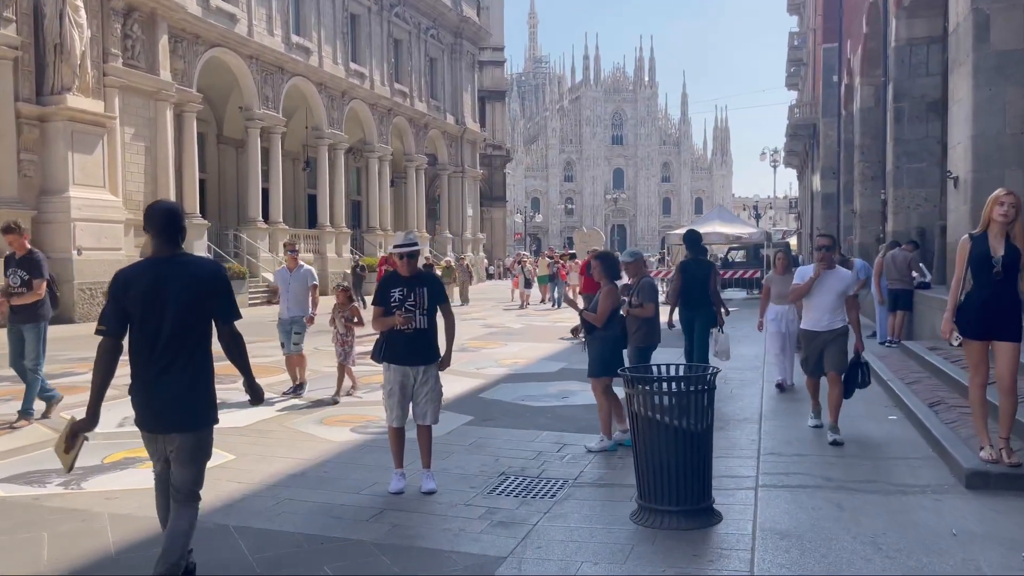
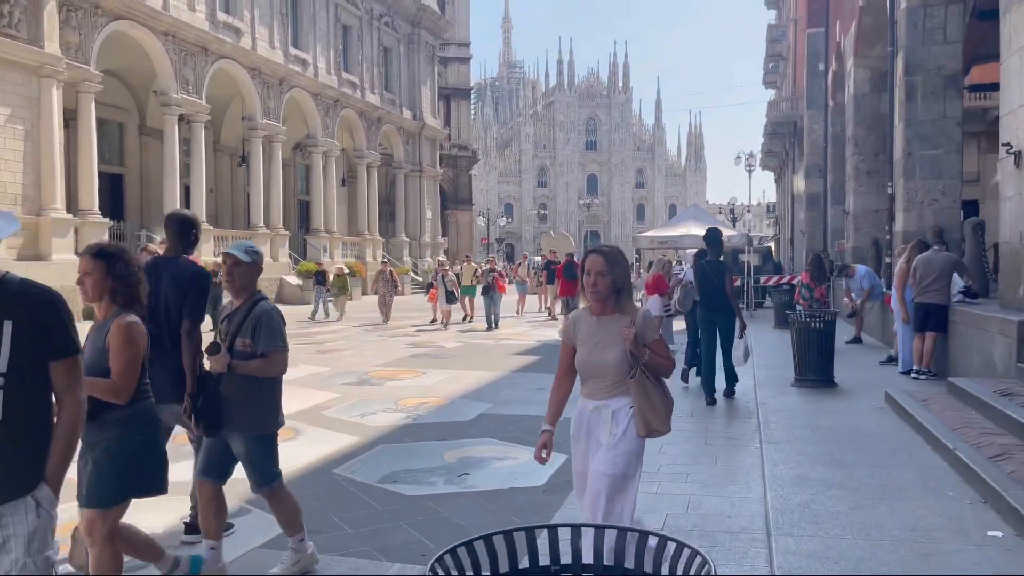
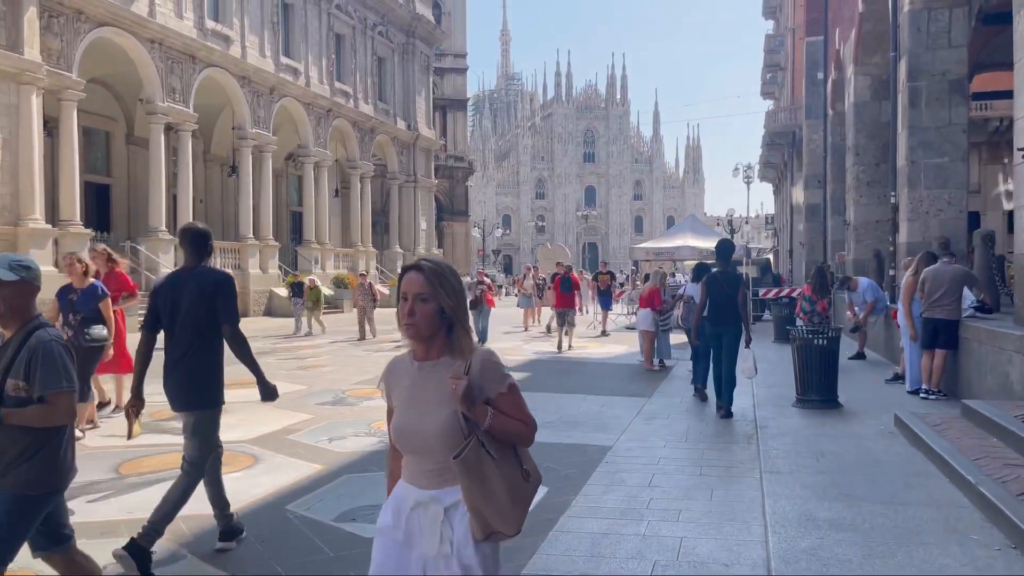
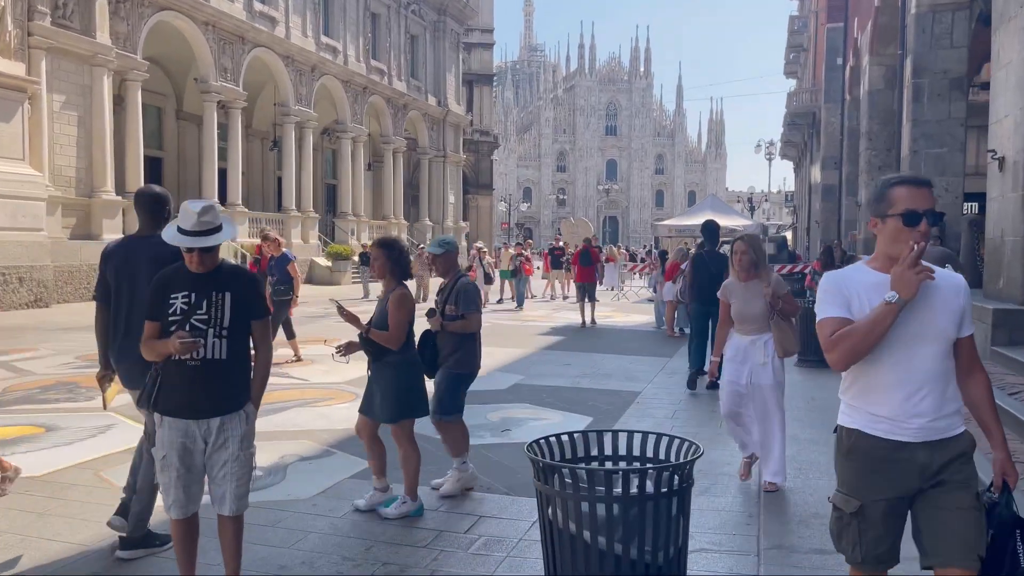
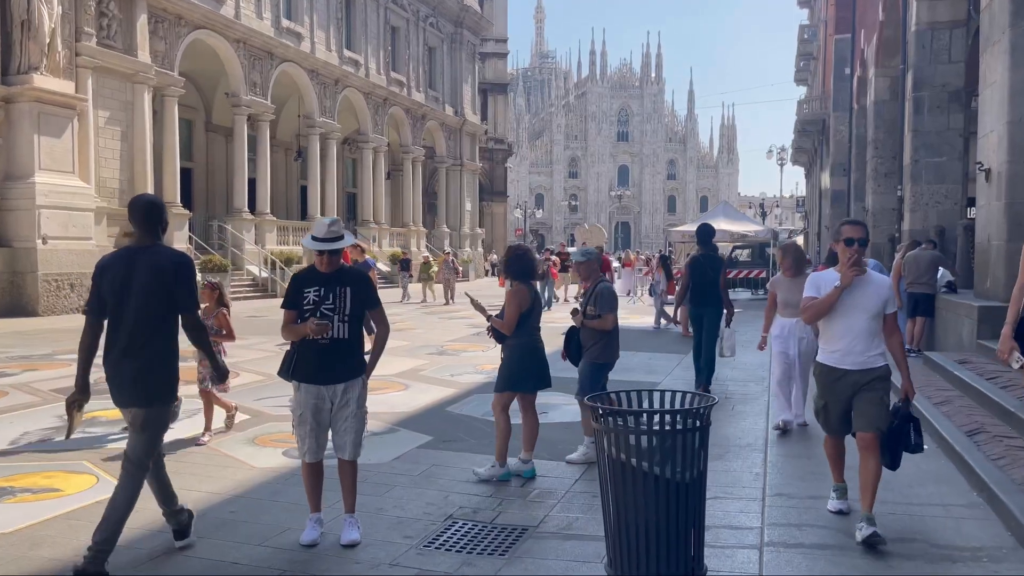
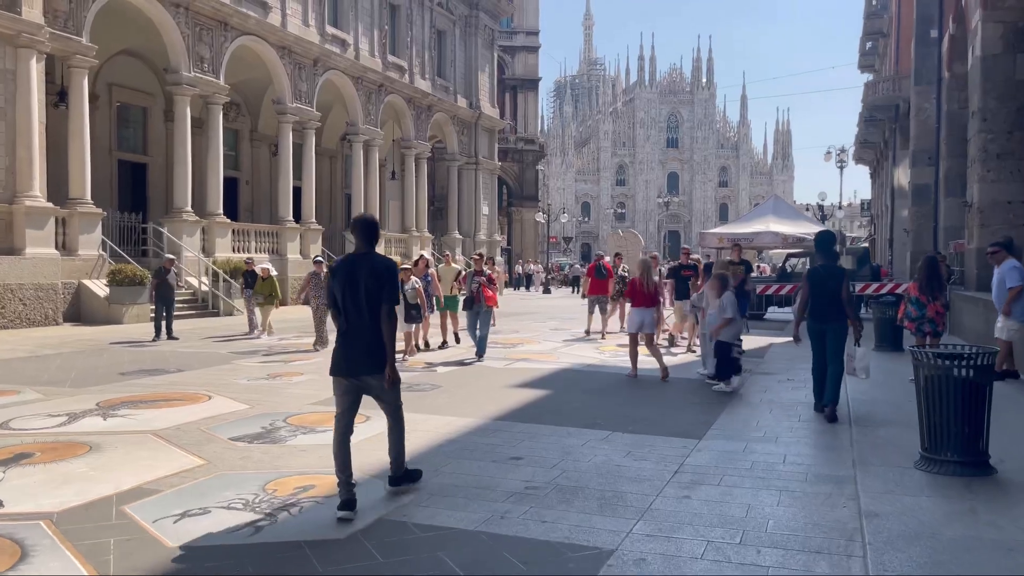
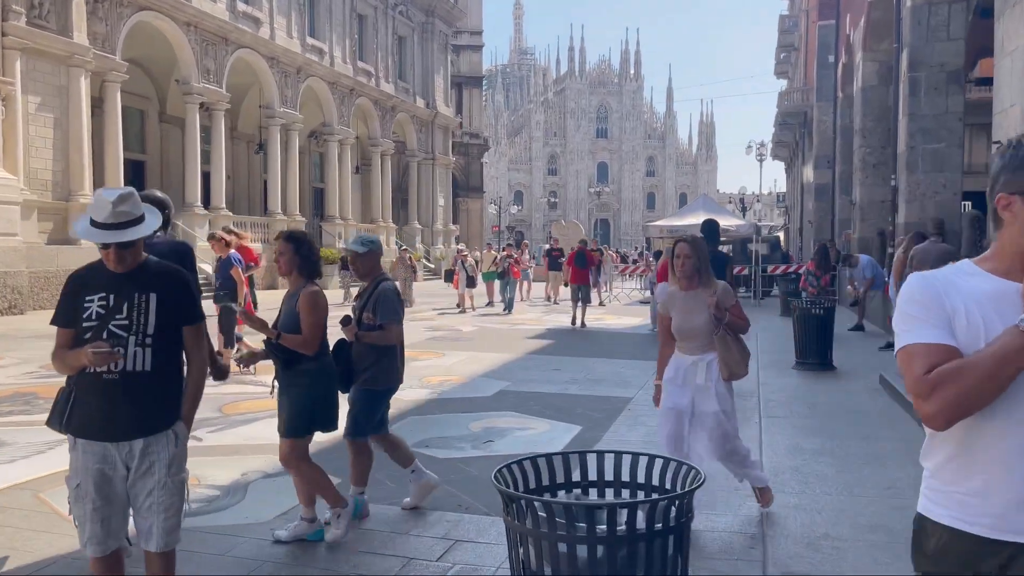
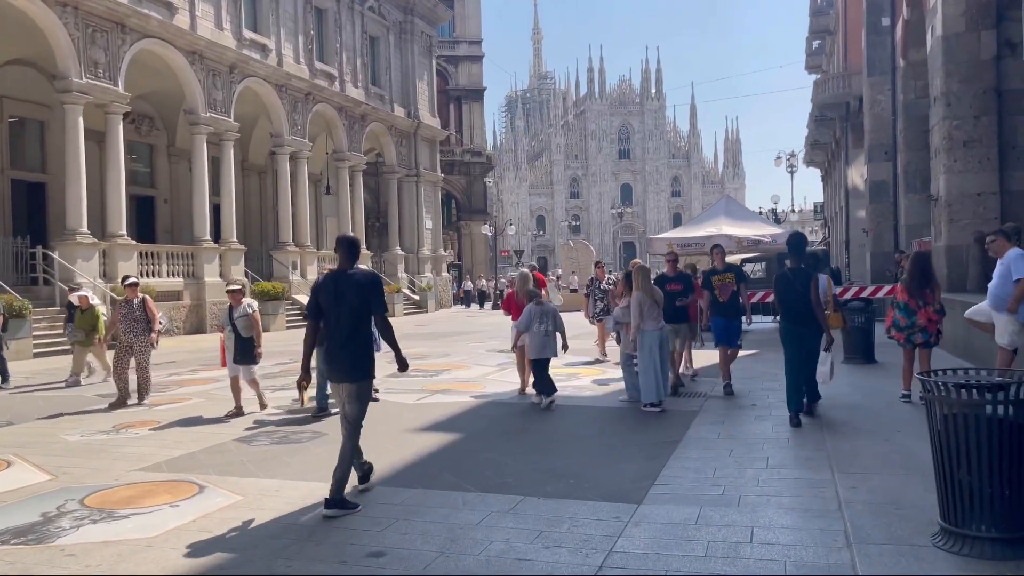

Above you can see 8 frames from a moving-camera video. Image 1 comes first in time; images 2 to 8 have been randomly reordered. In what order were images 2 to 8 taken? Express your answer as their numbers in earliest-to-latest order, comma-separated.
5, 4, 7, 2, 3, 6, 8
